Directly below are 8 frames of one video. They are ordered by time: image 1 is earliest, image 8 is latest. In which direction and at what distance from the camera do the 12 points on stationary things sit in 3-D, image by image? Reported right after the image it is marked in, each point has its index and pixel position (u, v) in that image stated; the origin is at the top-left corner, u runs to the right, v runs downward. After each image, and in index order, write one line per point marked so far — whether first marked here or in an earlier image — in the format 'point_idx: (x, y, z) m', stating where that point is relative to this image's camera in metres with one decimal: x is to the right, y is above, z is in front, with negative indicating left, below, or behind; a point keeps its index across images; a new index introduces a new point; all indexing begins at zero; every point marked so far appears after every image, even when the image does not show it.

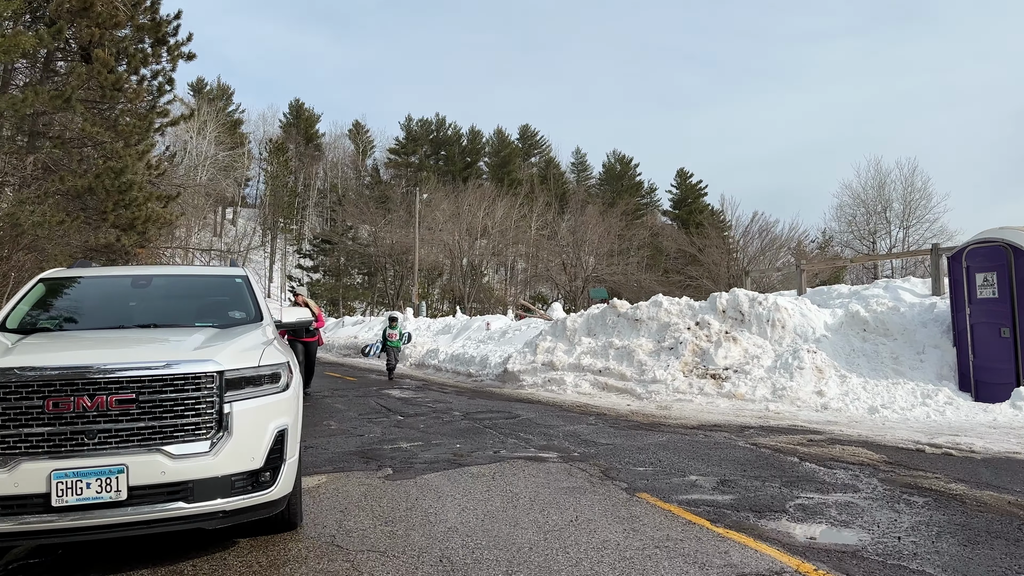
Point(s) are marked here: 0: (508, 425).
0: (-0.1, -1.6, +8.8) m
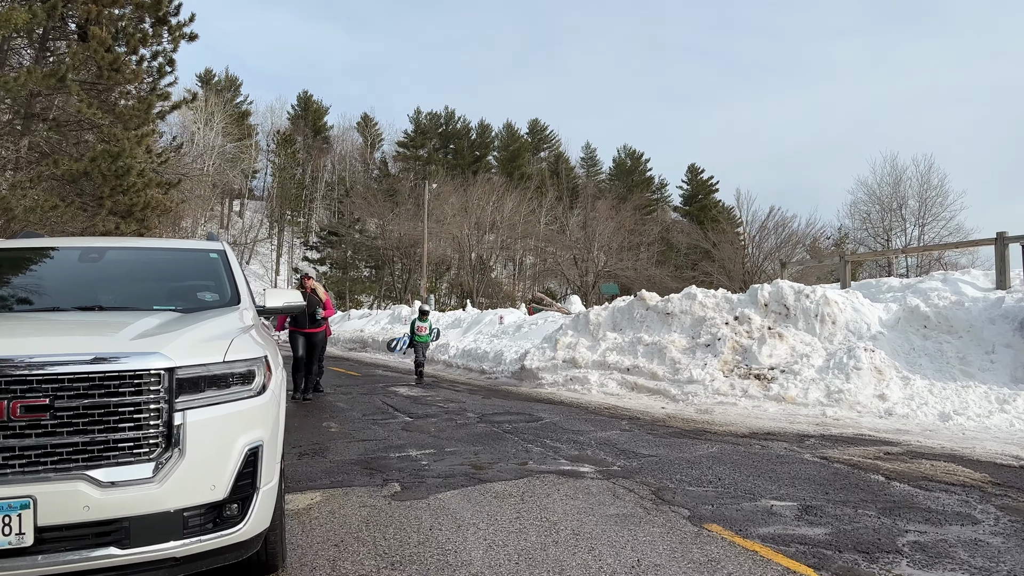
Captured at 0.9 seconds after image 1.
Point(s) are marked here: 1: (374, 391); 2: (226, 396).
0: (+0.2, -1.4, +7.8) m
1: (-2.1, -1.6, +11.8) m
2: (-1.2, -0.4, +3.1) m
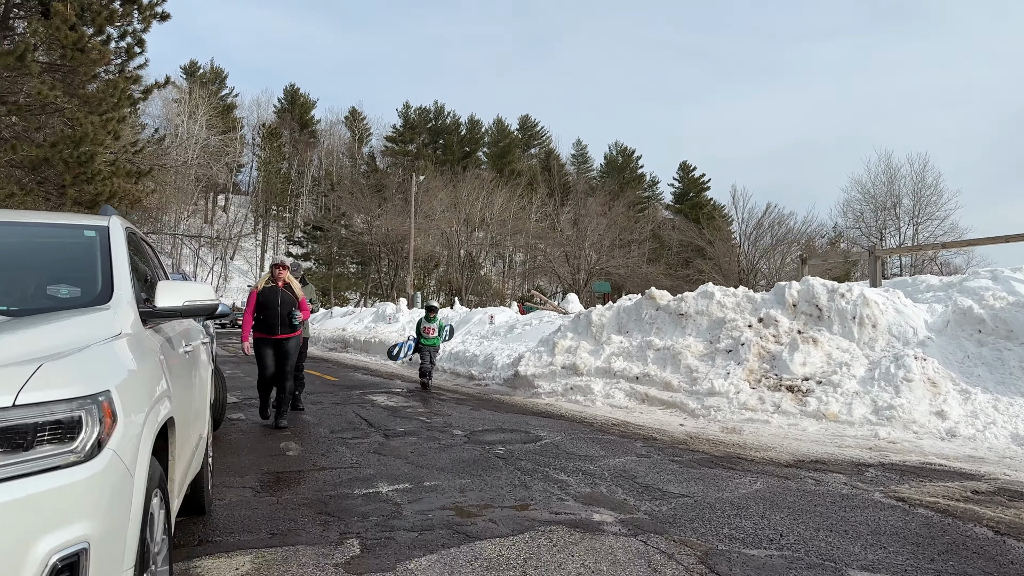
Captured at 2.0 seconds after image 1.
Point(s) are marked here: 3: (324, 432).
0: (+0.1, -1.4, +6.4) m
1: (-2.2, -1.5, +10.4) m
2: (-1.1, -0.4, +1.8) m
3: (-1.9, -1.5, +7.7) m
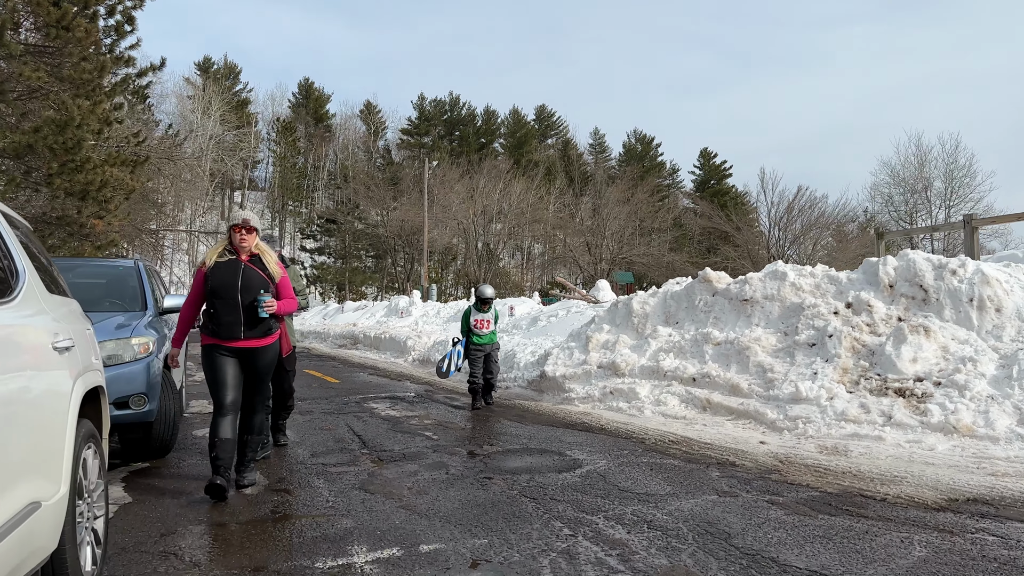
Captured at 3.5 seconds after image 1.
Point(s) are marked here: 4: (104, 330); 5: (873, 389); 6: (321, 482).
0: (+0.3, -1.3, +4.7) m
1: (-1.9, -1.4, +8.7) m
2: (-1.1, -0.3, +0.1) m
3: (-1.7, -1.3, +6.0) m
4: (-3.1, -0.3, +5.7) m
5: (+3.0, -0.8, +6.3) m
6: (-1.3, -1.3, +5.2) m
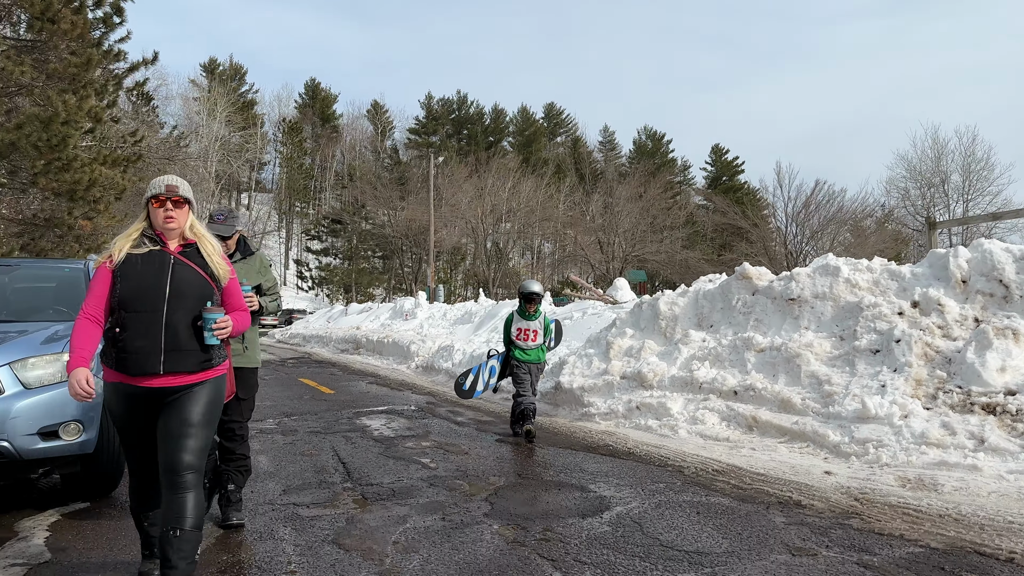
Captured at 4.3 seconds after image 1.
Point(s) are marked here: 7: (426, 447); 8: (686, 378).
0: (+0.4, -1.3, +3.7) m
1: (-1.8, -1.4, +7.7) m
2: (-1.1, -0.3, -0.9) m
3: (-1.6, -1.4, +5.0) m
4: (-3.0, -0.4, +4.7) m
5: (+3.1, -0.8, +5.3) m
6: (-1.2, -1.3, +4.2) m
7: (-0.7, -1.3, +6.3) m
8: (+1.5, -0.8, +6.7) m
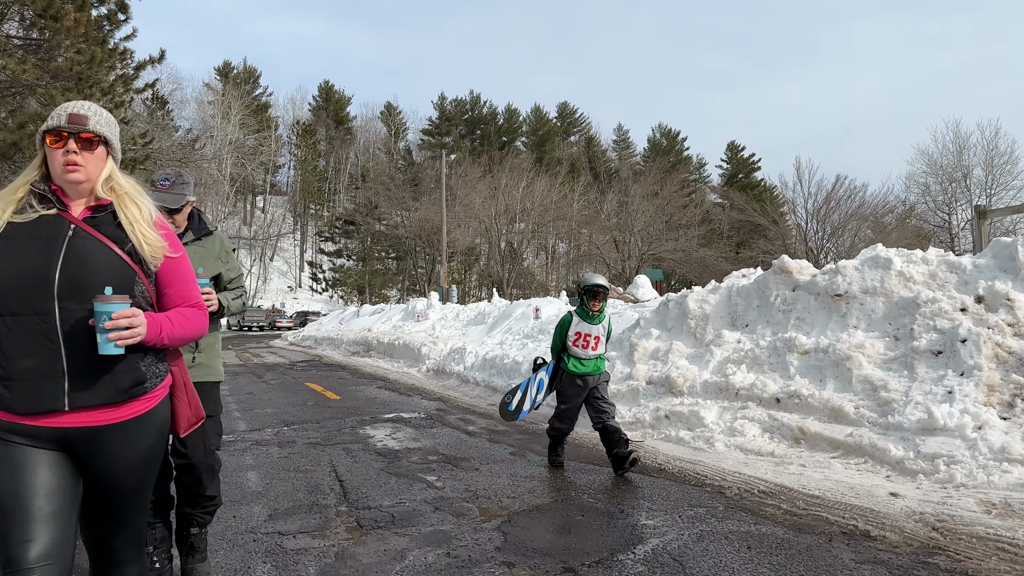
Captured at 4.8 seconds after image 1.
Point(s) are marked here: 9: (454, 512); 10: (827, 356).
0: (+0.5, -1.2, +3.0) m
1: (-1.7, -1.4, +7.1) m
2: (-1.1, -0.3, -1.5) m
3: (-1.5, -1.3, +4.4) m
4: (-2.9, -0.4, +4.1) m
5: (+3.2, -0.8, +4.6) m
6: (-1.2, -1.3, +3.6) m
7: (-0.6, -1.3, +5.7) m
8: (+1.7, -0.8, +6.1) m
9: (-0.3, -1.3, +4.3) m
10: (+2.4, -0.5, +5.8) m
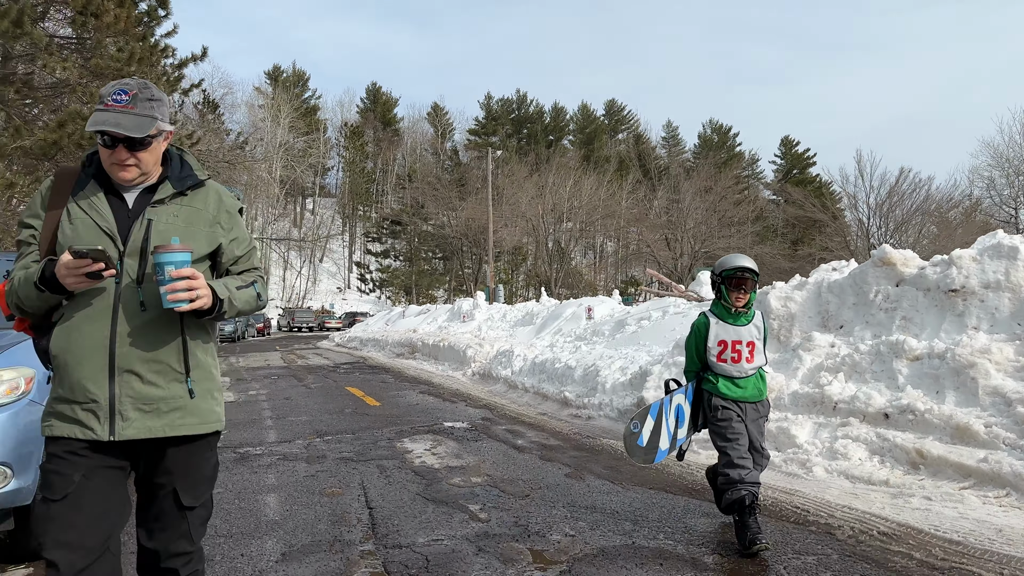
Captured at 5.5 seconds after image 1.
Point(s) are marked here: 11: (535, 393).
0: (+0.7, -1.2, +2.2) m
1: (-1.2, -1.4, +6.4) m
2: (-1.2, -0.3, -2.3) m
3: (-1.2, -1.3, +3.7) m
4: (-2.6, -0.3, +3.5) m
5: (+3.4, -0.7, +3.6) m
6: (-0.9, -1.3, +2.9) m
7: (-0.2, -1.3, +5.0) m
8: (+2.0, -0.7, +5.2) m
9: (-0.1, -1.2, +3.5) m
10: (+2.7, -0.5, +4.8) m
11: (+0.3, -1.2, +8.7) m
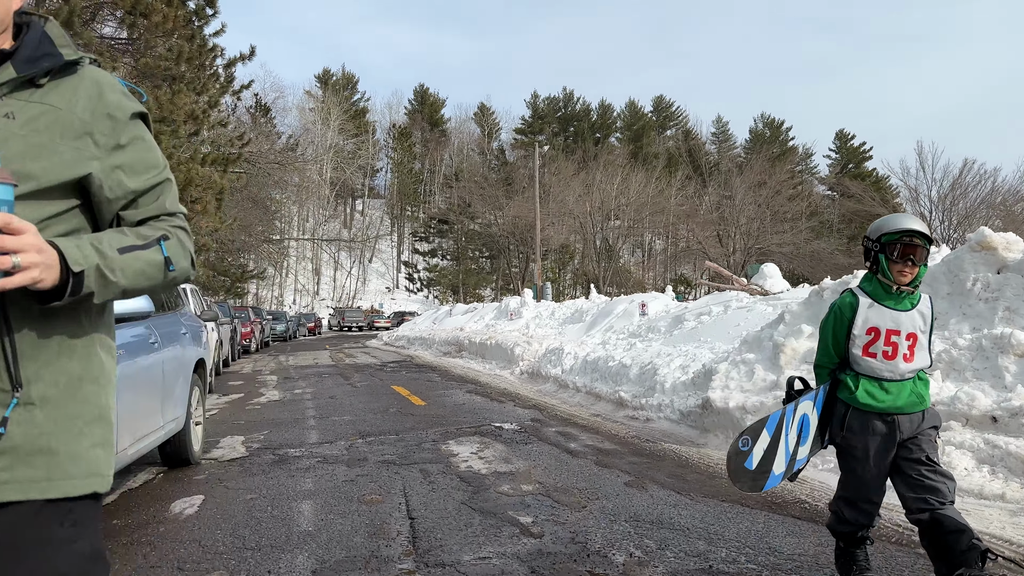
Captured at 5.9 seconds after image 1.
0: (+0.8, -1.1, +1.7) m
1: (-0.8, -1.3, +6.1) m
2: (-1.3, -0.3, -2.6) m
3: (-1.0, -1.3, +3.4) m
4: (-2.4, -0.3, +3.2) m
5: (+3.7, -0.6, +2.9) m
6: (-0.7, -1.2, +2.5) m
7: (+0.1, -1.2, +4.5) m
8: (+2.4, -0.6, +4.6) m
9: (+0.2, -1.2, +3.1) m
10: (+3.0, -0.4, +4.2) m
11: (+0.8, -1.1, +8.2) m
